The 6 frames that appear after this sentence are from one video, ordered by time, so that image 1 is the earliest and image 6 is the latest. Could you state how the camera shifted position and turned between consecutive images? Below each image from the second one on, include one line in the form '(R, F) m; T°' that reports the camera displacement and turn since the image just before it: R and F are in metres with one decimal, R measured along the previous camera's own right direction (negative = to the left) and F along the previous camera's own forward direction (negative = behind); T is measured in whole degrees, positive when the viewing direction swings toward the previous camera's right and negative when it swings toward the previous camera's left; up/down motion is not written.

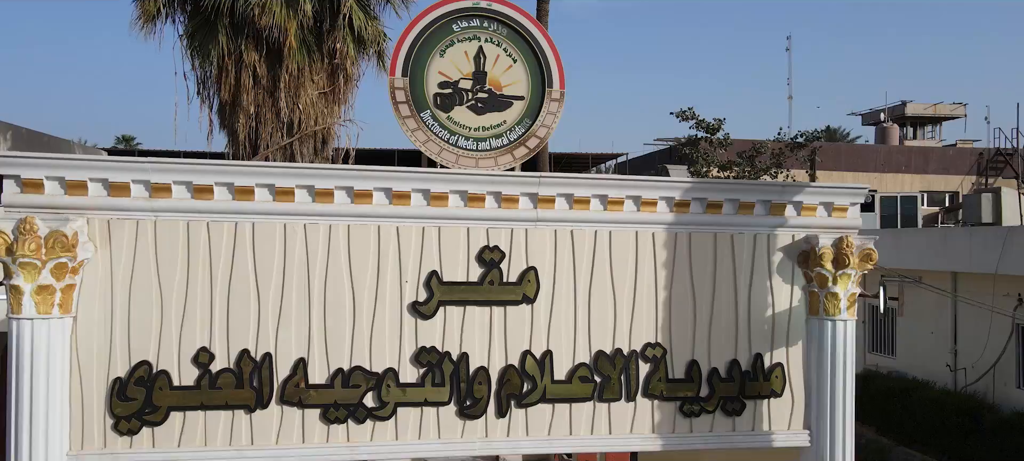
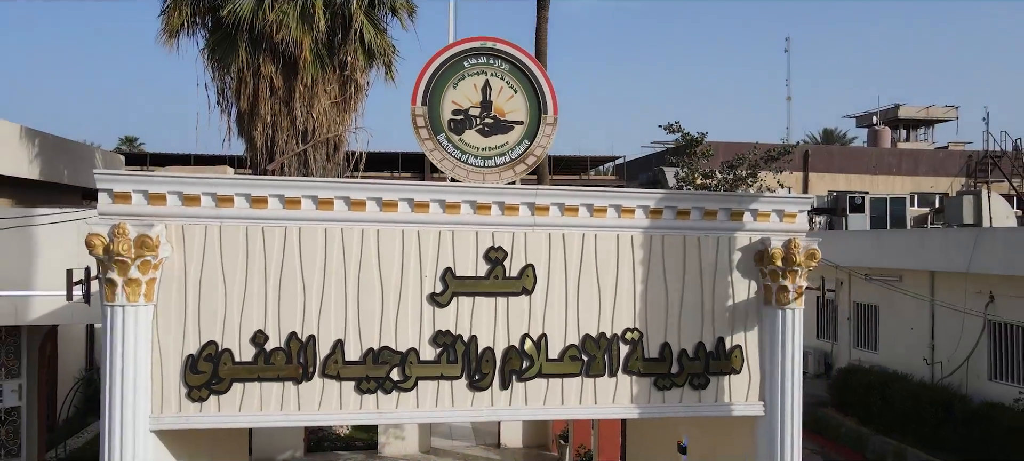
(0.0, -0.8) m; 0°
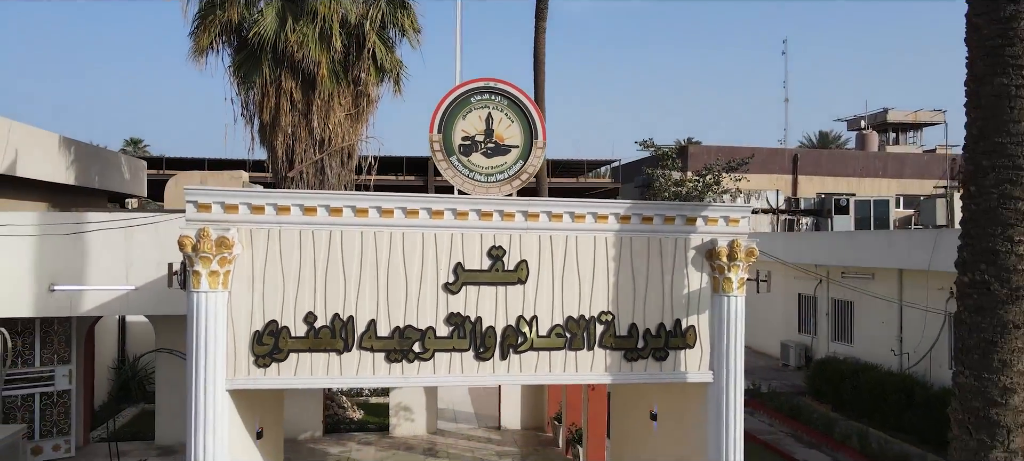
(0.0, -1.2) m; 0°
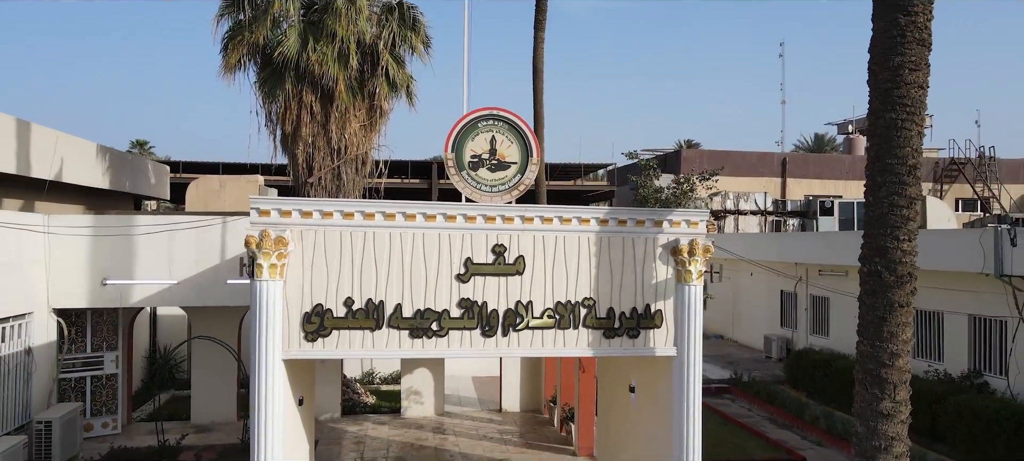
(0.0, -1.3) m; 0°
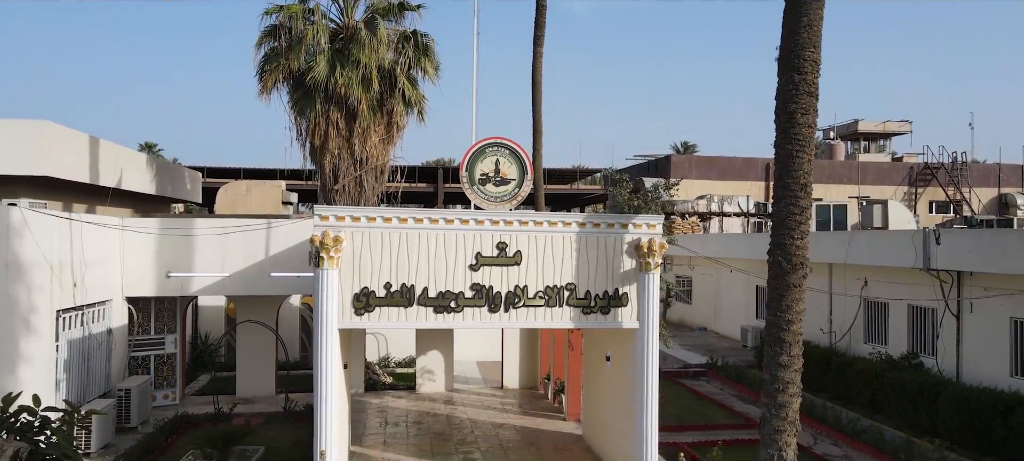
(0.0, -2.2) m; 0°
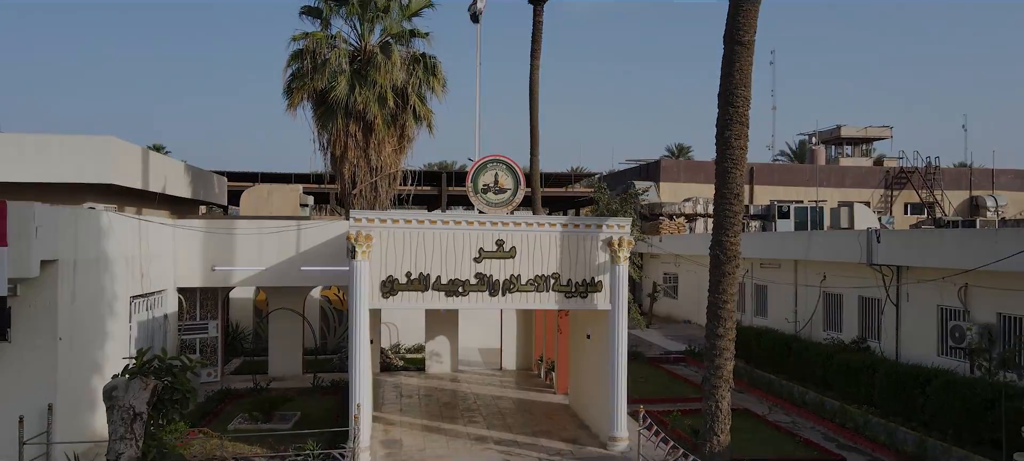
(+0.1, -2.2) m; 0°
